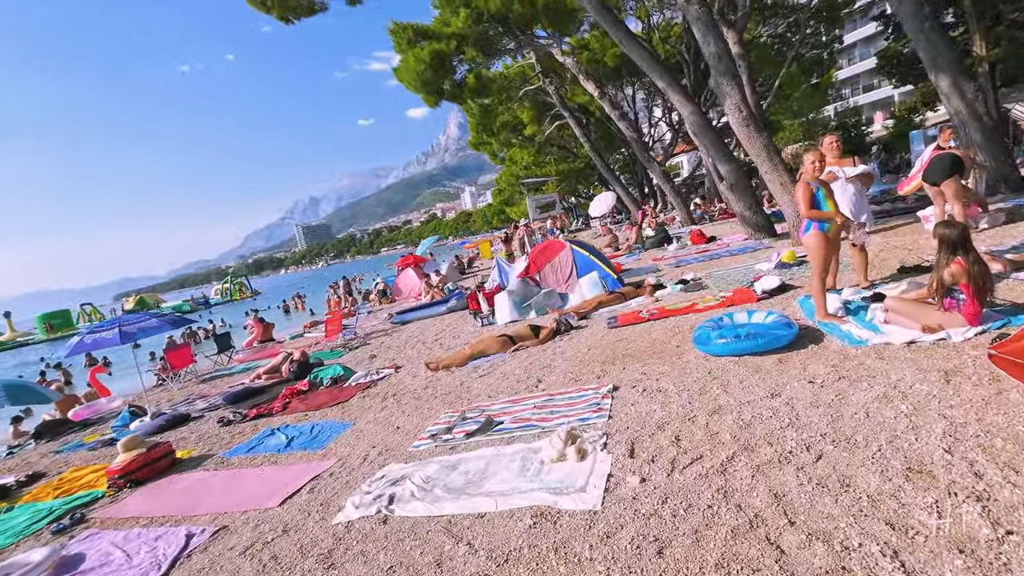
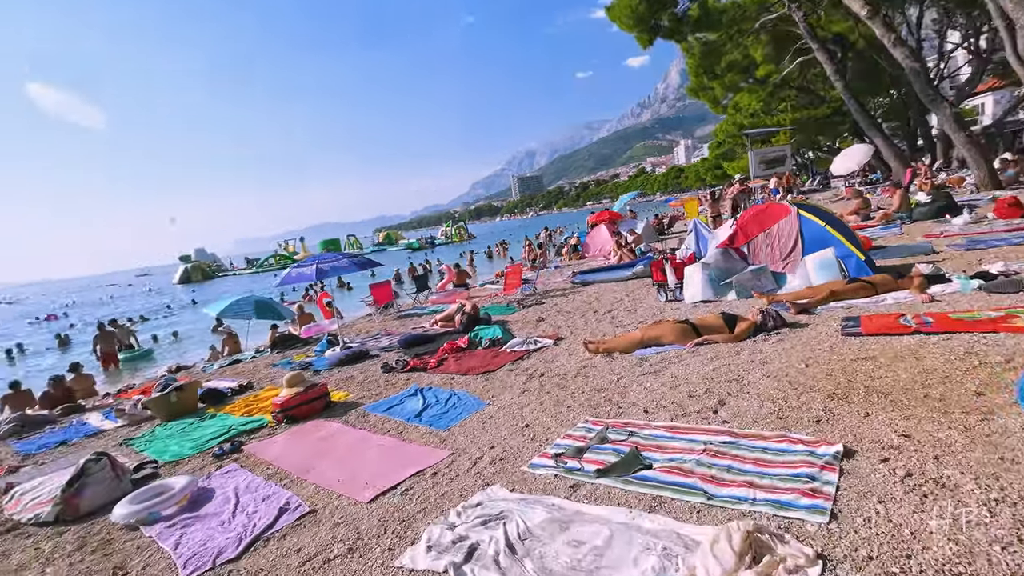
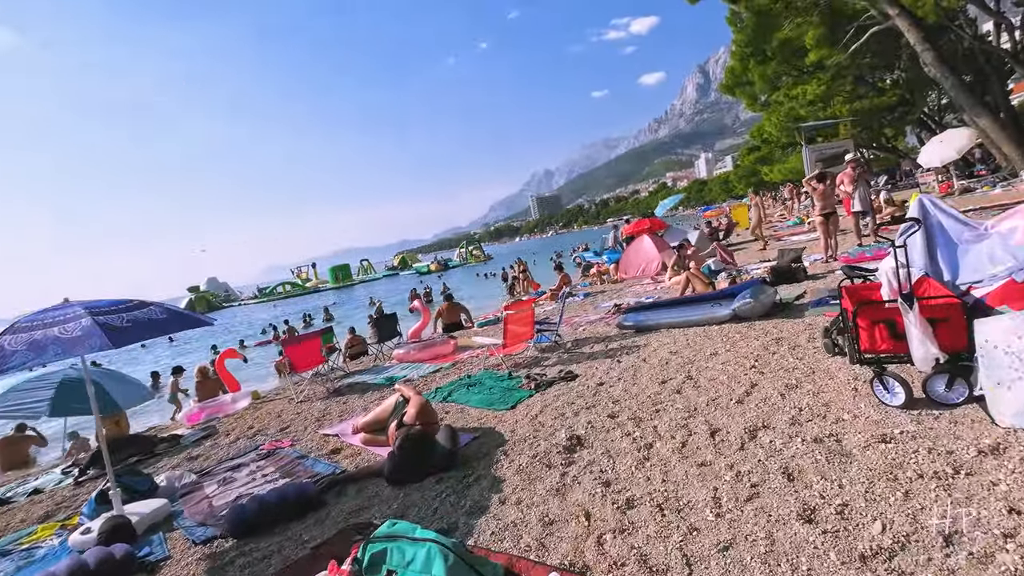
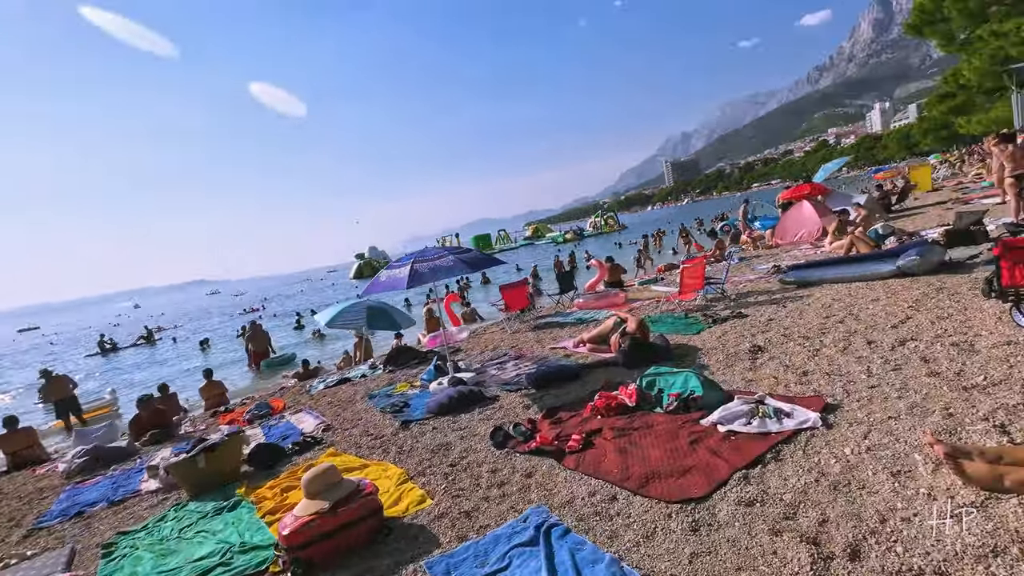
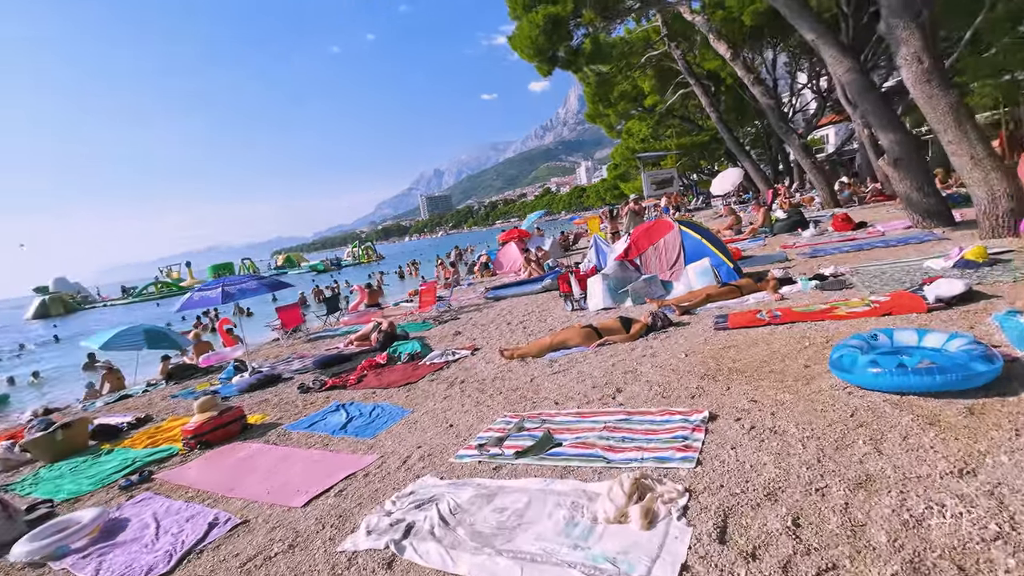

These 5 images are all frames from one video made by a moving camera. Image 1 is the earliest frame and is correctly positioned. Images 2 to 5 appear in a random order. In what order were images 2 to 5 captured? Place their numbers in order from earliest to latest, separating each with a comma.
5, 2, 4, 3
